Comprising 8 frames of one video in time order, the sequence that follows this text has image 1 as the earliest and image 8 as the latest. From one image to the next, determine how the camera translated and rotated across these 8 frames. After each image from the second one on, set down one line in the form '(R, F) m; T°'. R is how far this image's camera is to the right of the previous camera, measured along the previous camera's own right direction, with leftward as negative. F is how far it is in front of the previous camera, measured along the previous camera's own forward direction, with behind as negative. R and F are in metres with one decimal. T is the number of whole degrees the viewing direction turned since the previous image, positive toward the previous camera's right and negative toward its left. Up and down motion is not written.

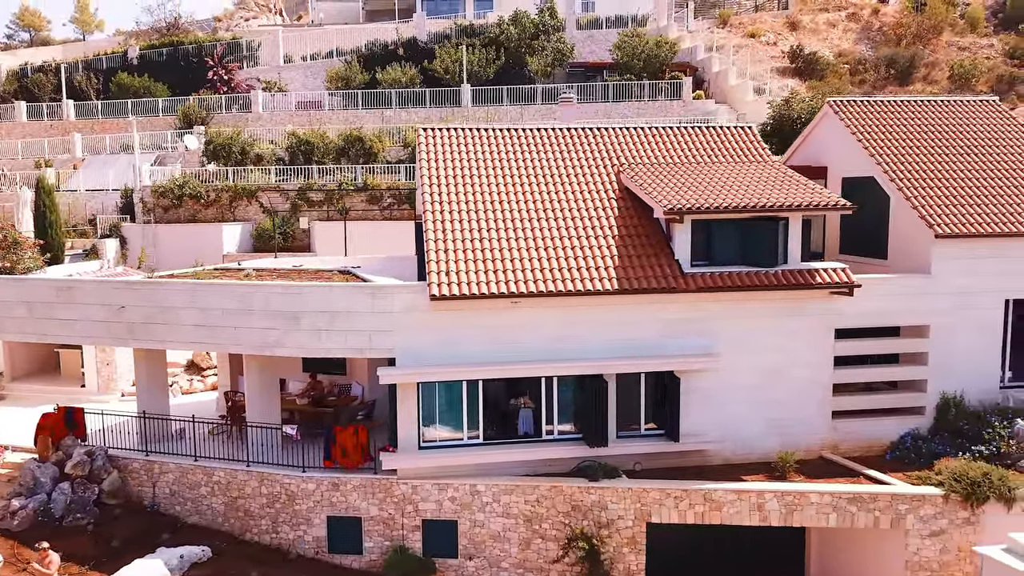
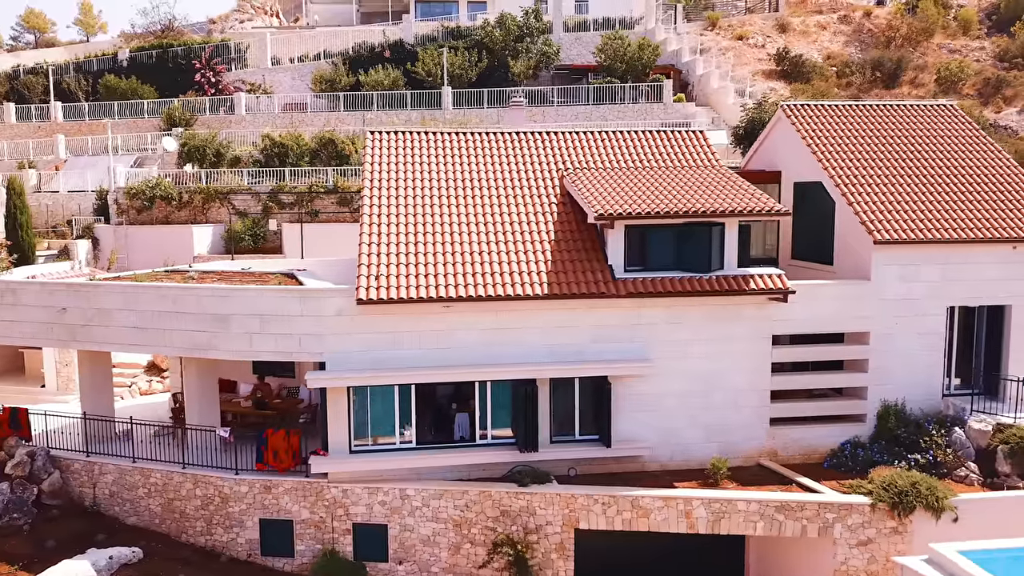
(+1.7, 0.0) m; -1°
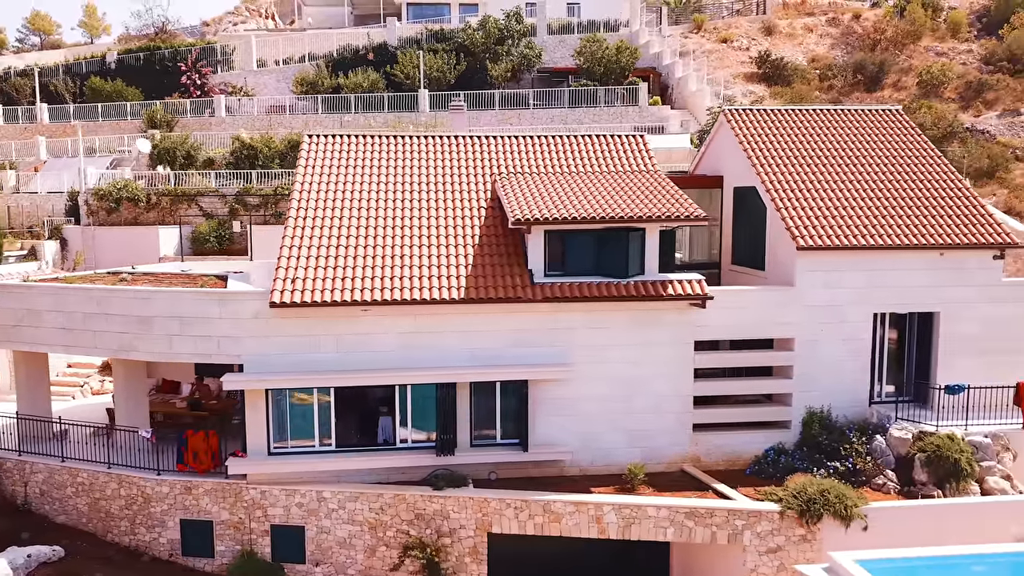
(+2.0, 0.0) m; -1°
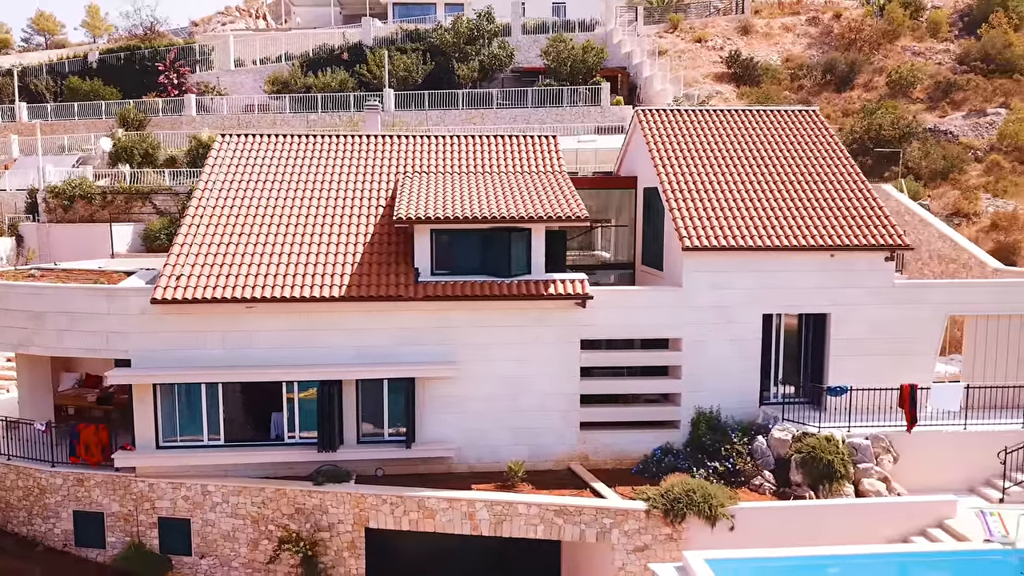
(+2.8, -0.1) m; -1°
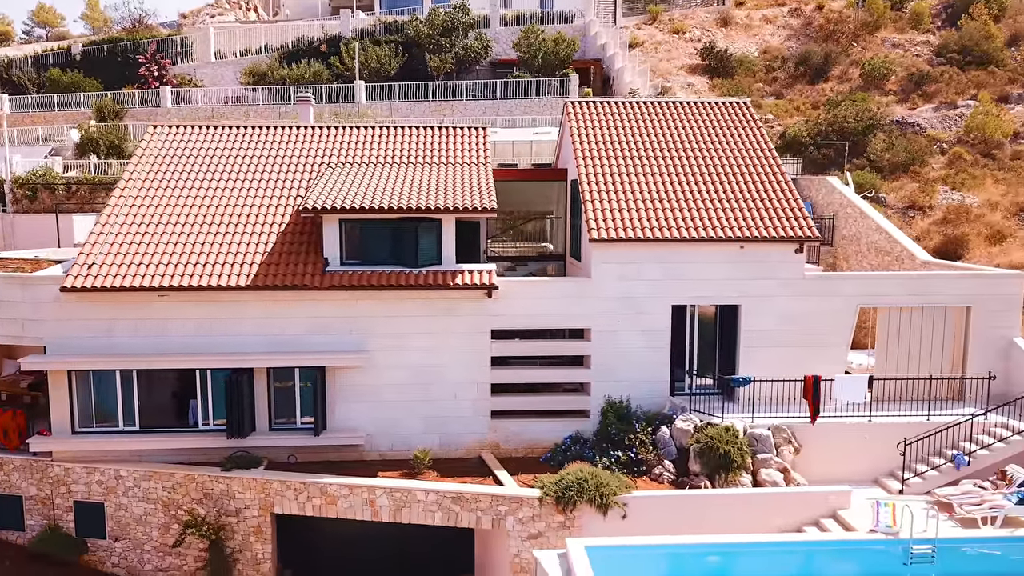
(+2.2, -0.2) m; -1°
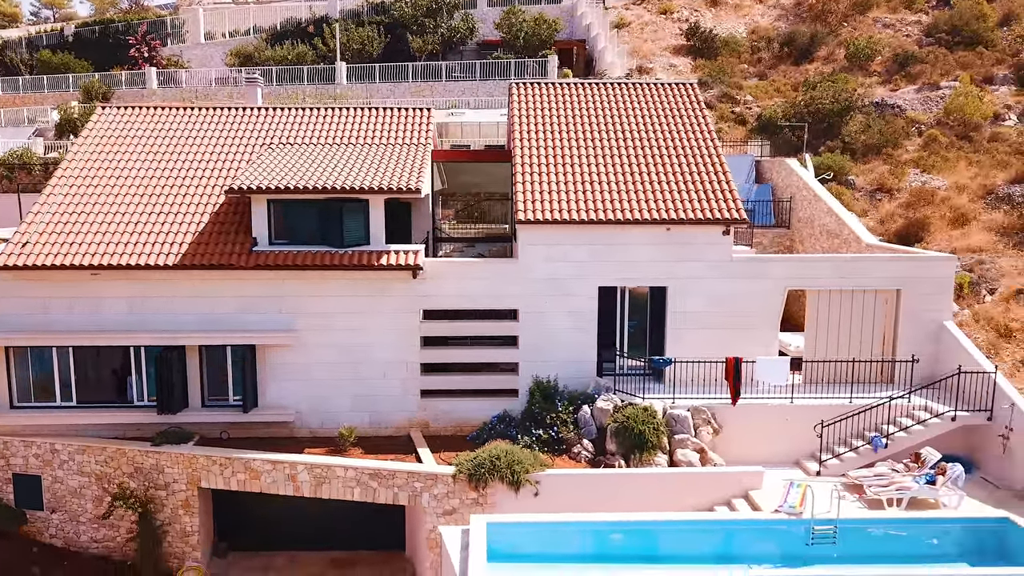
(+2.0, -0.1) m; -1°
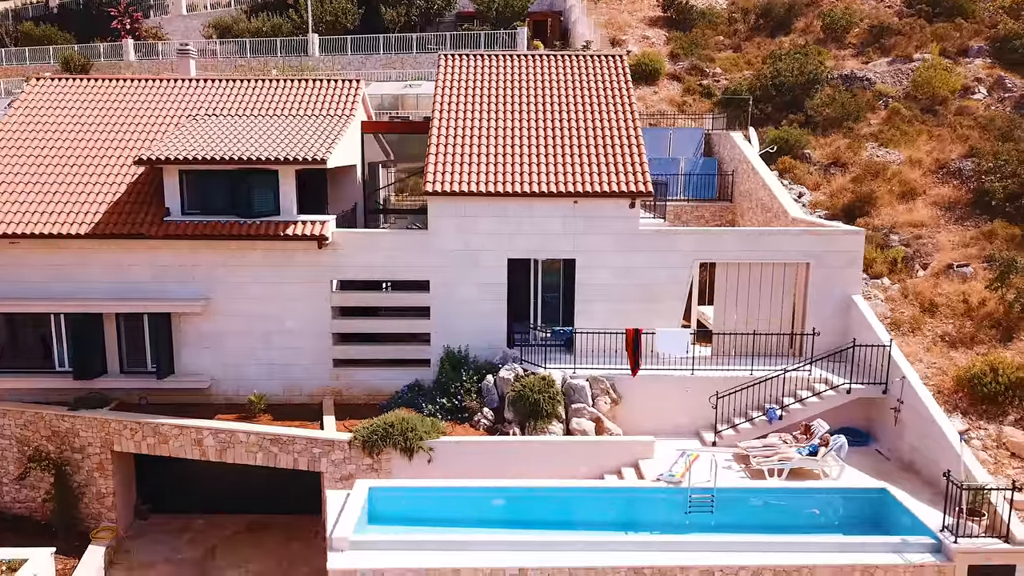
(+2.4, -0.2) m; -1°
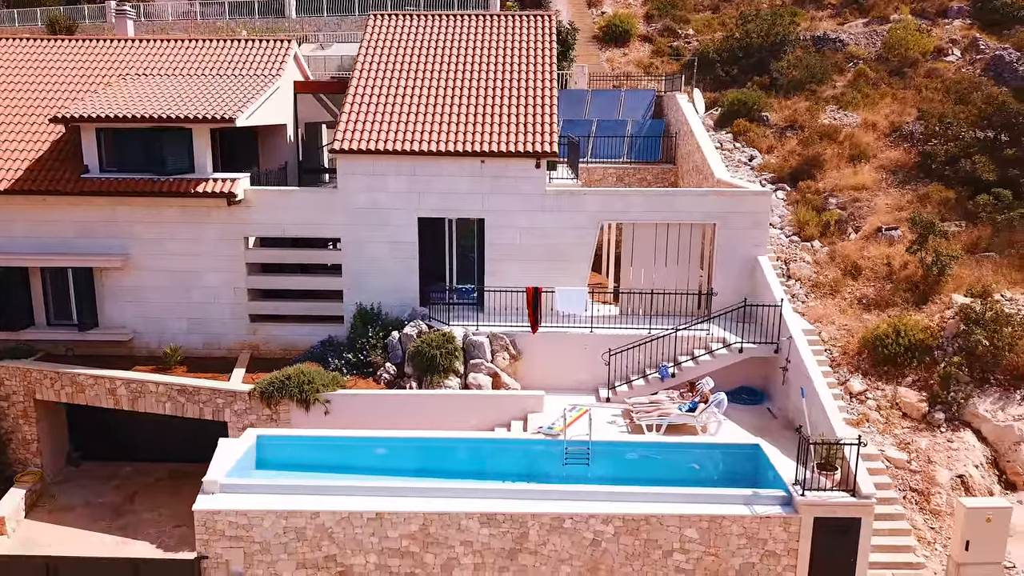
(+2.6, -0.3) m; -2°
